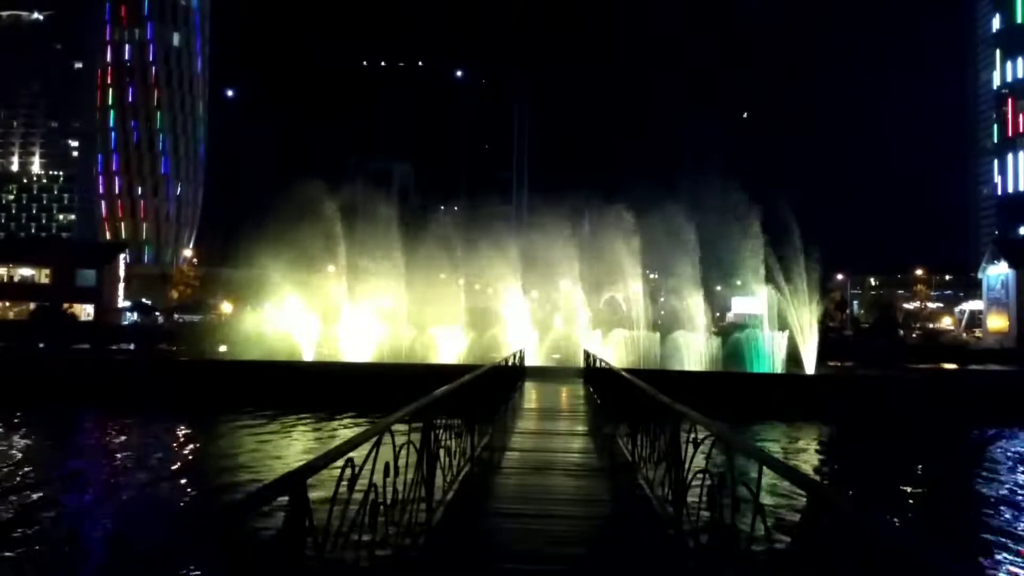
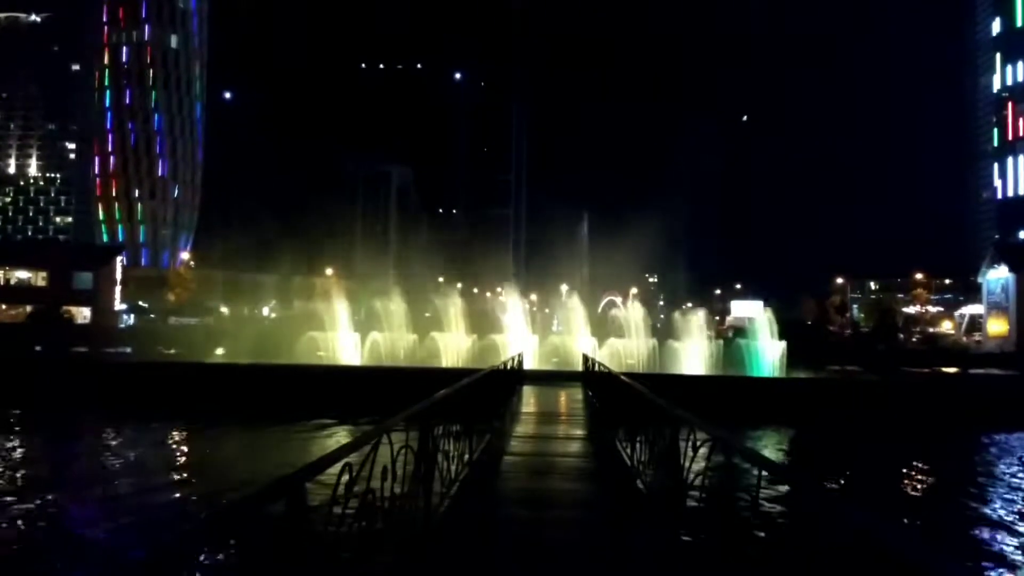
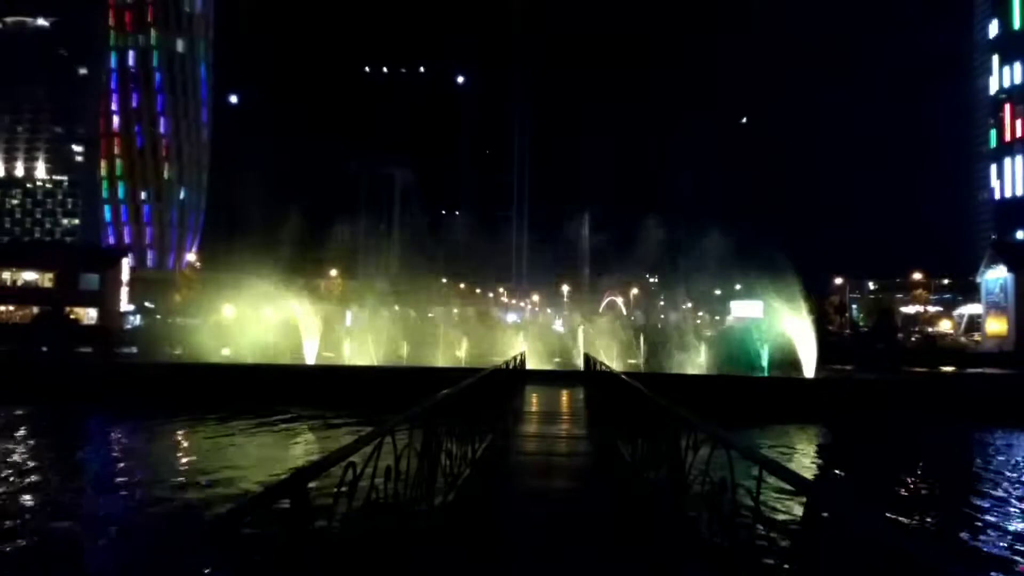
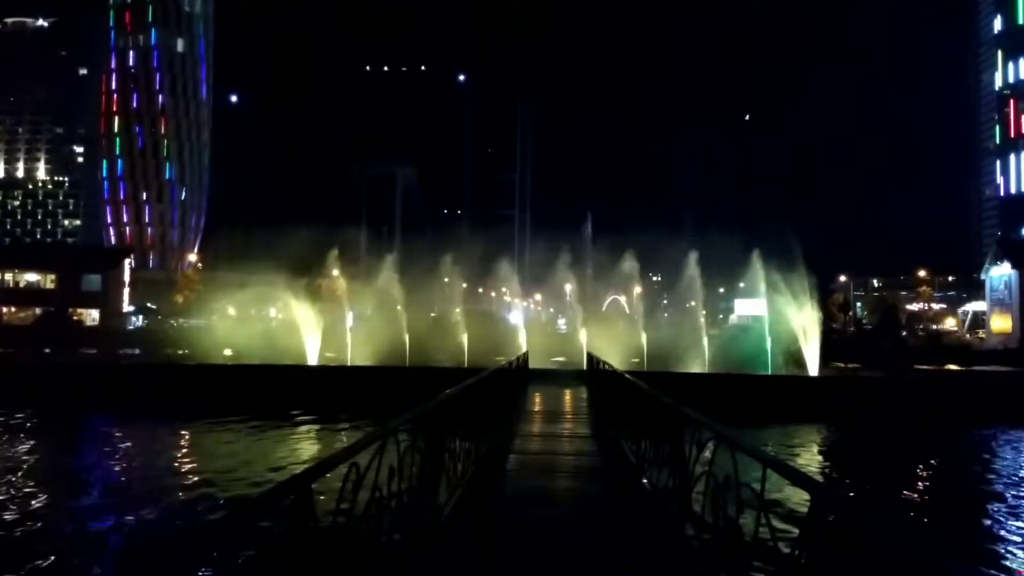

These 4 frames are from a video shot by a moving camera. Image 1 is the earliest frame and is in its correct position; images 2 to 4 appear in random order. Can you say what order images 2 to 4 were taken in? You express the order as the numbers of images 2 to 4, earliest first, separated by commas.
2, 3, 4
